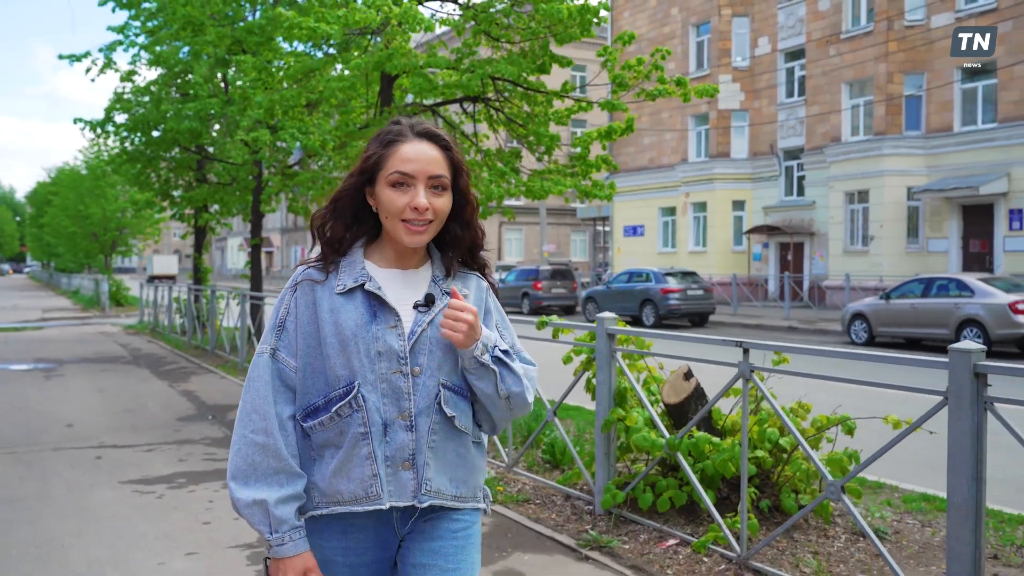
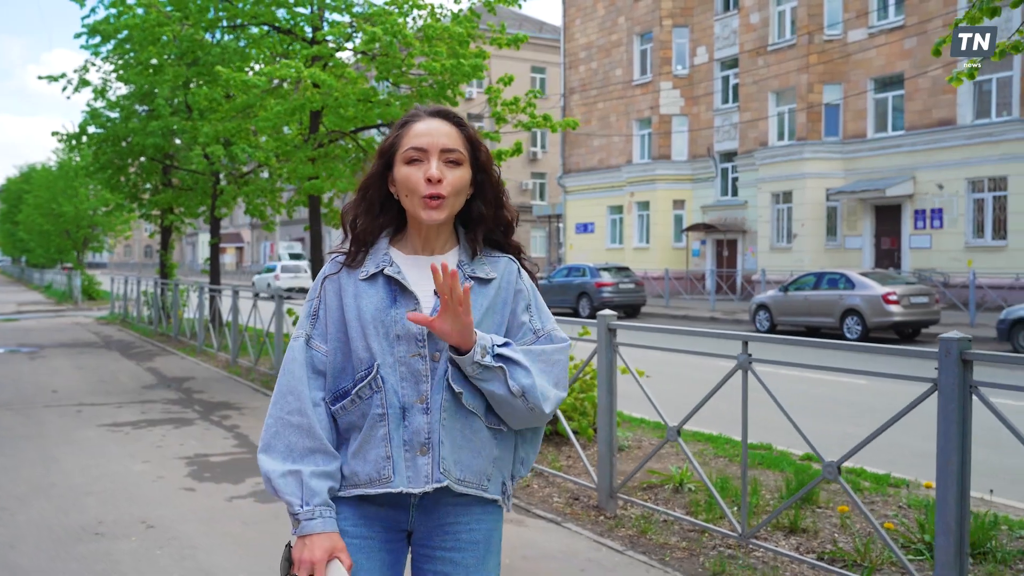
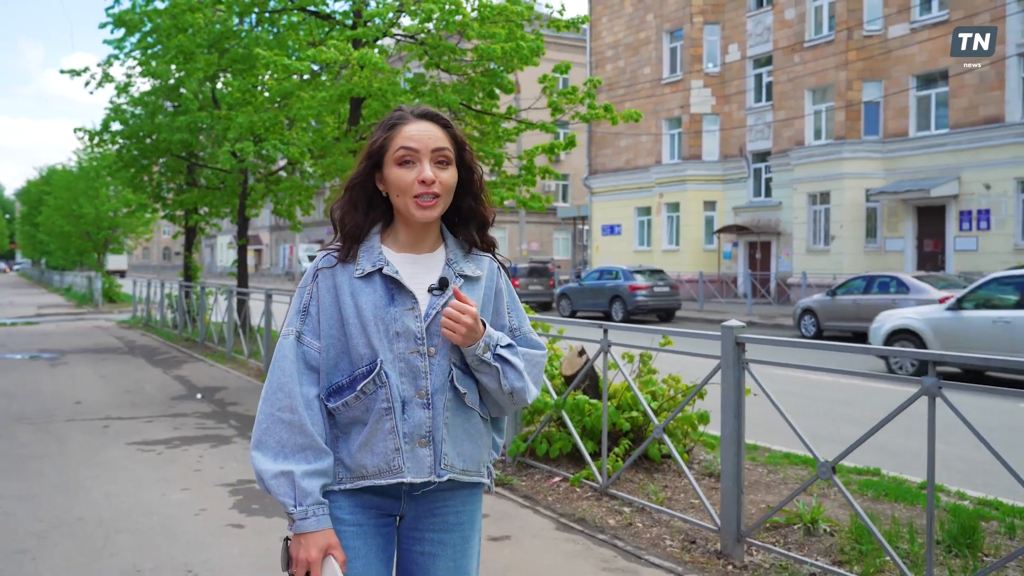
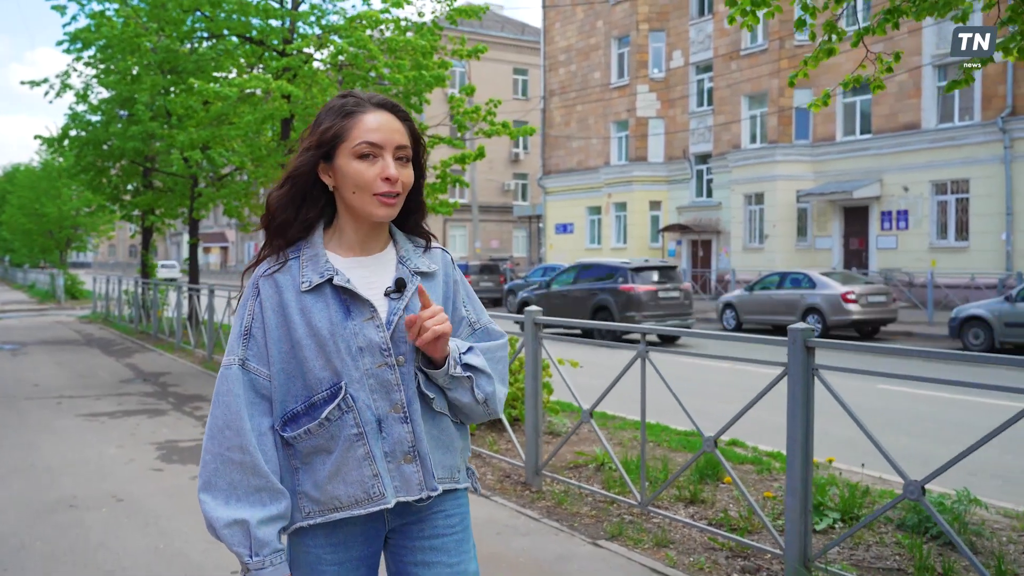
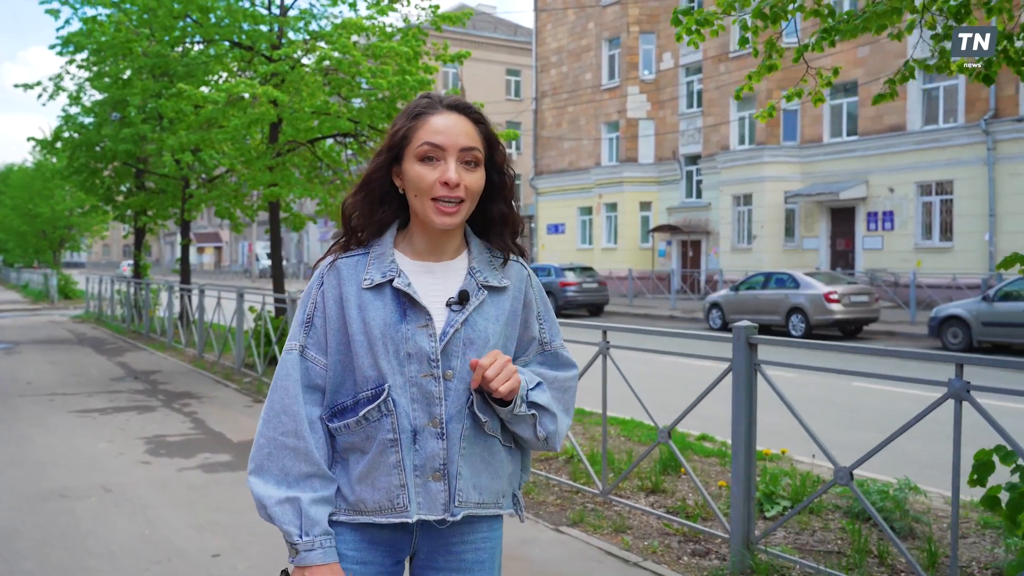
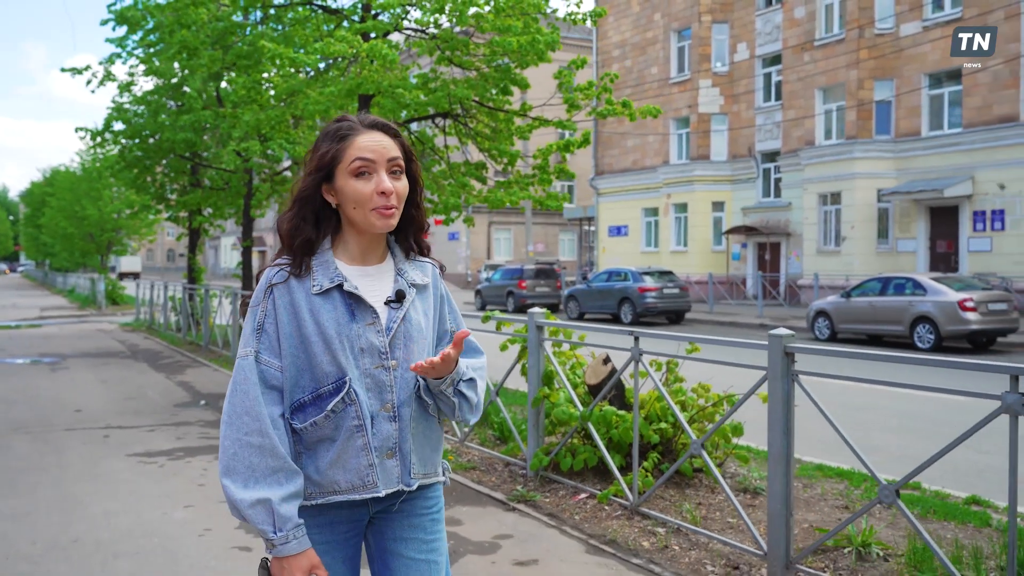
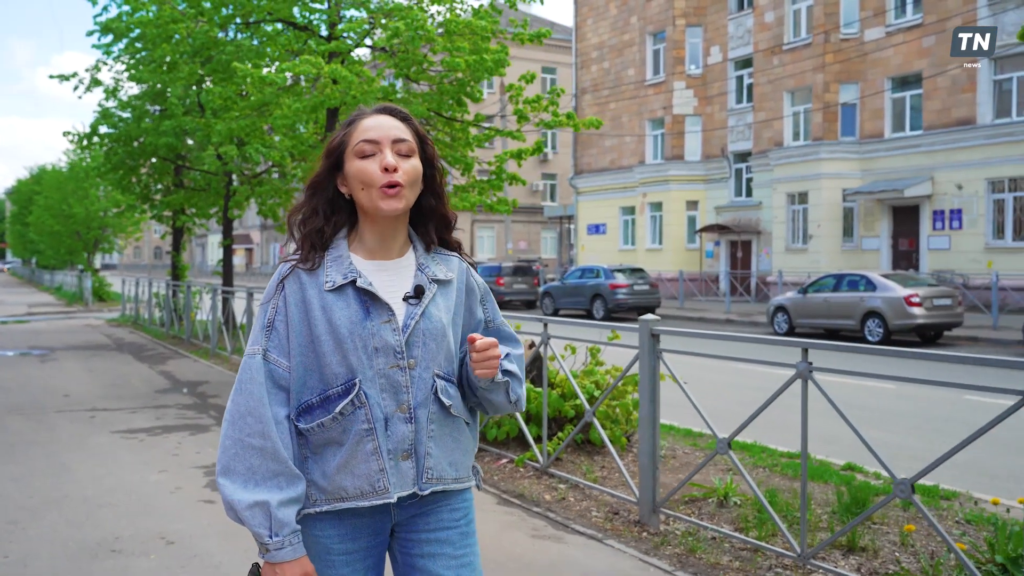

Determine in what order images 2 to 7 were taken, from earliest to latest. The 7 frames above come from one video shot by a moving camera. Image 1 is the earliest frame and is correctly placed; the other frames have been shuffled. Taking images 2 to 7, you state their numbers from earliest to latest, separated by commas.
6, 3, 7, 2, 4, 5
